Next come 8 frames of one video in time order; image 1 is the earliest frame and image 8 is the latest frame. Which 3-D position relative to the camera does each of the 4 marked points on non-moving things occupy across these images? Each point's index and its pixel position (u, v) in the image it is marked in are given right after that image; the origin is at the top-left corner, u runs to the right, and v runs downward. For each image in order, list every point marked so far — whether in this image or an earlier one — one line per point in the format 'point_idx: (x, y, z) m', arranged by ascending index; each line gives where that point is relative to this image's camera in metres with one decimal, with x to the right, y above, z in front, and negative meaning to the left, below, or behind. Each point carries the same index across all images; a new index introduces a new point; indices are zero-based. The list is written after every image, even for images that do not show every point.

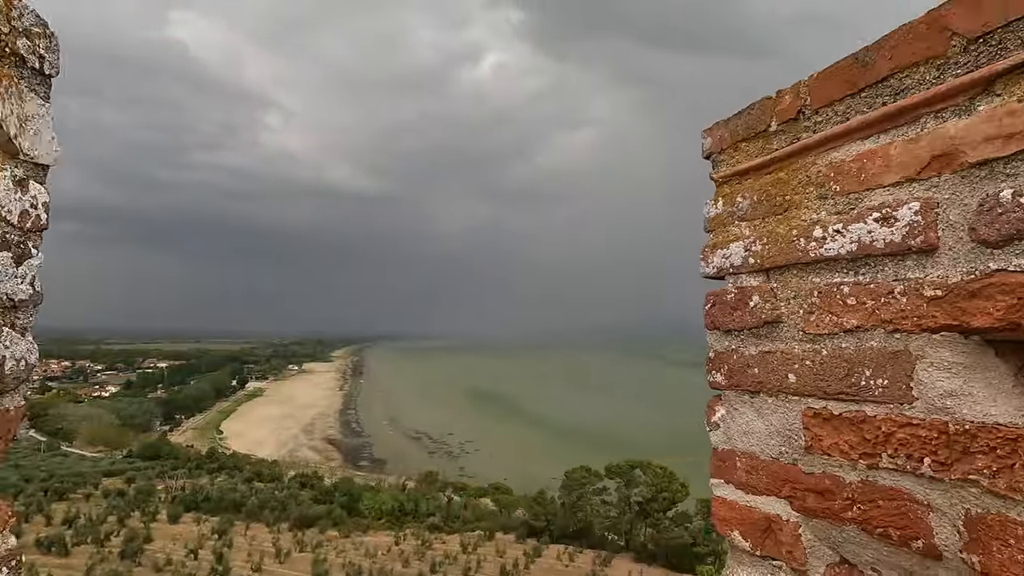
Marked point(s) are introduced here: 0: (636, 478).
0: (+3.1, -7.7, +22.6) m
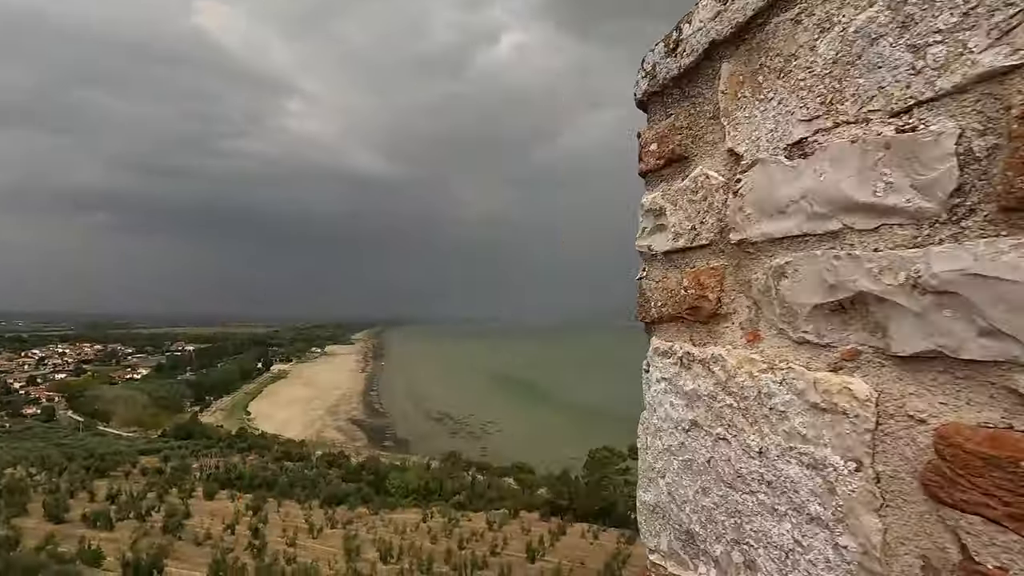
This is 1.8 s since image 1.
0: (+5.9, -7.2, +23.3) m
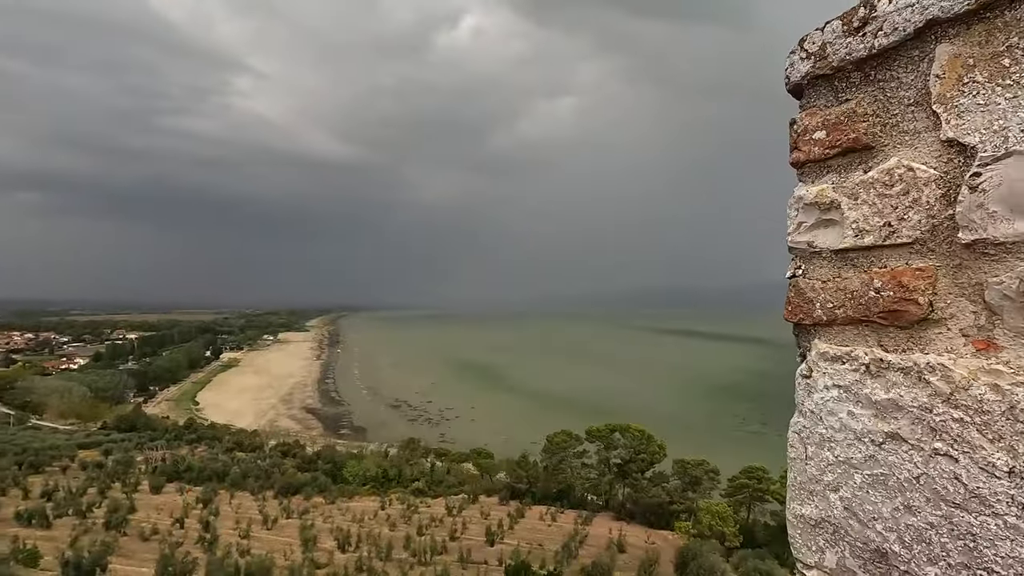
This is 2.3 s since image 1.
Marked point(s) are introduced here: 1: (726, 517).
0: (+4.4, -6.6, +23.8) m
1: (+7.0, -7.6, +18.4) m
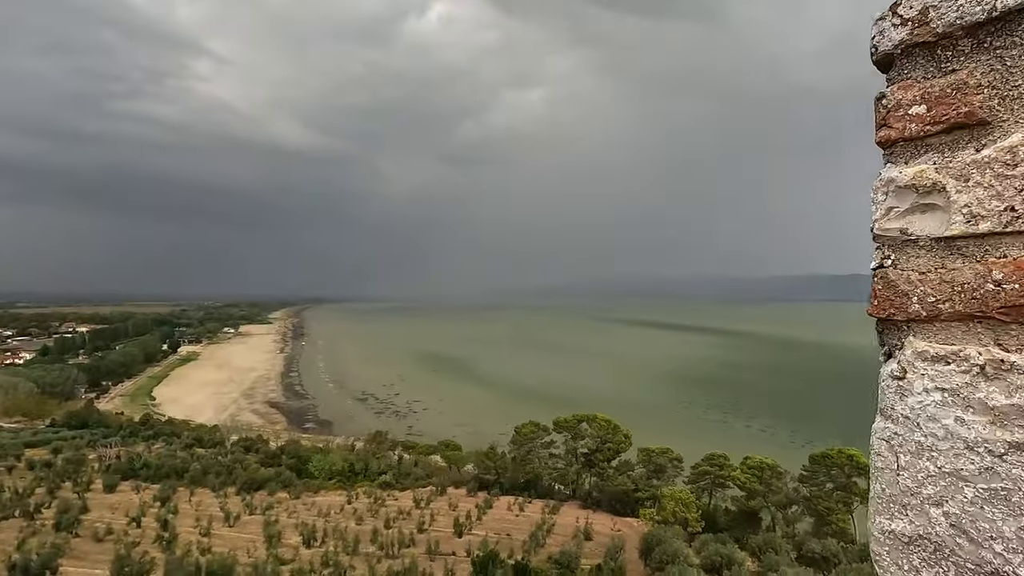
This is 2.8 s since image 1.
0: (+3.2, -6.3, +24.0) m
1: (+6.1, -7.4, +18.8) m
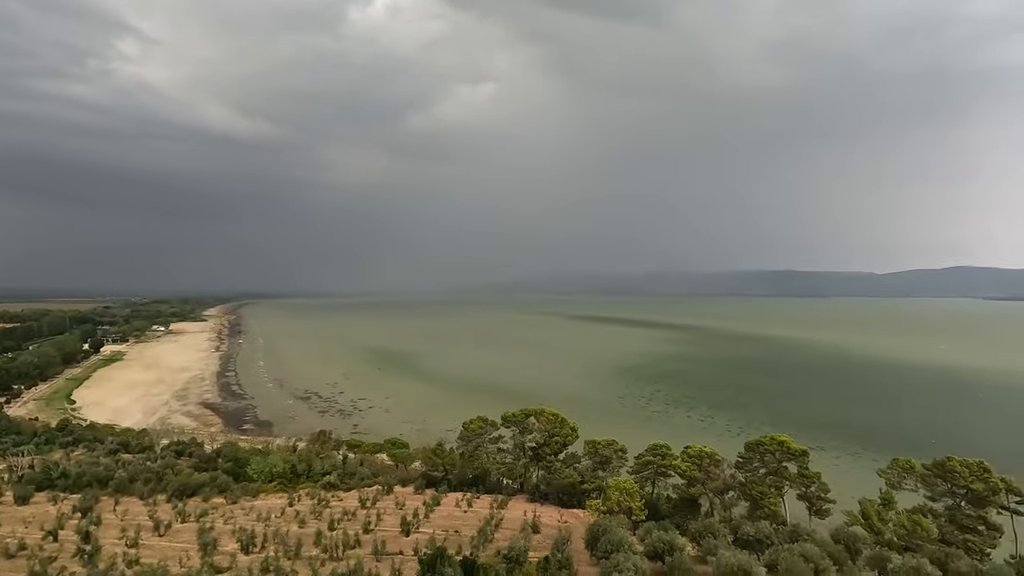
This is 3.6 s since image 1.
0: (+0.9, -6.1, +23.8) m
1: (+4.3, -7.2, +18.9) m
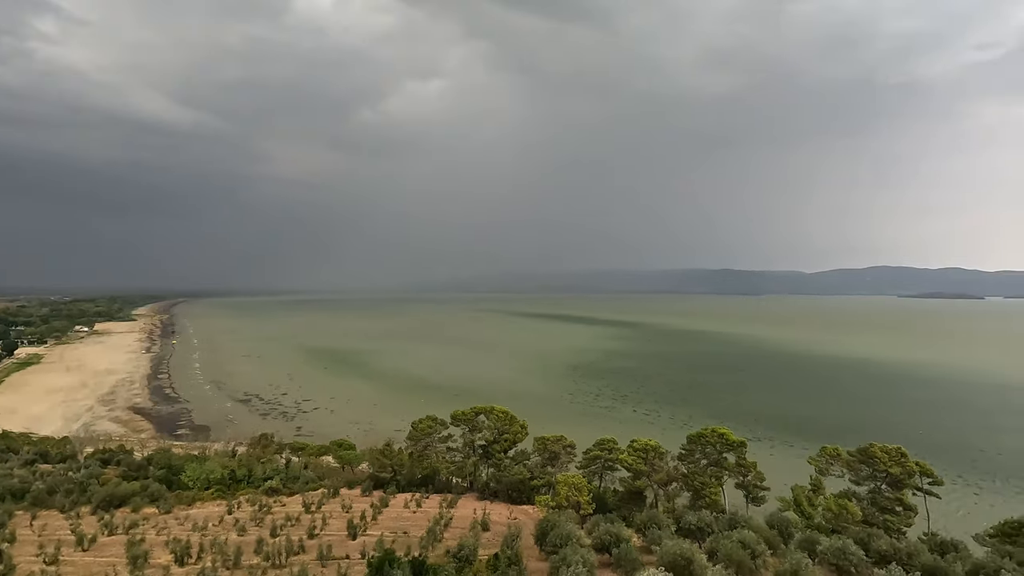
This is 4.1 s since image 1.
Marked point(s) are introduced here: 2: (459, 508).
0: (-1.3, -6.0, +23.6) m
1: (+2.5, -7.1, +19.1) m
2: (-1.9, -8.2, +19.9) m
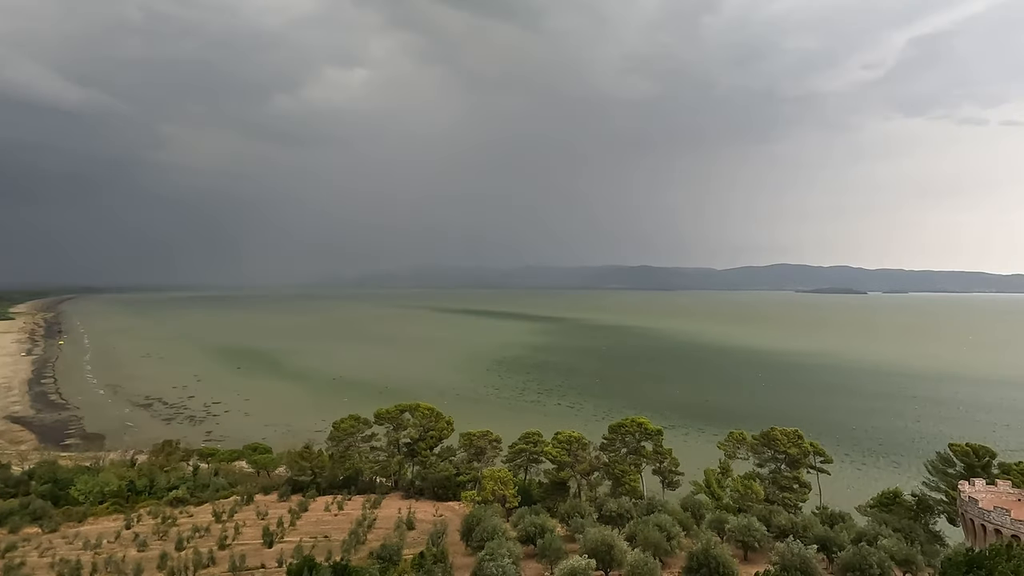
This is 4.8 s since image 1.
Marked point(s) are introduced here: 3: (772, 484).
0: (-4.6, -5.8, +23.0) m
1: (-0.2, -6.9, +19.0) m
2: (-4.7, -8.0, +19.3) m
3: (+9.6, -7.3, +19.7) m
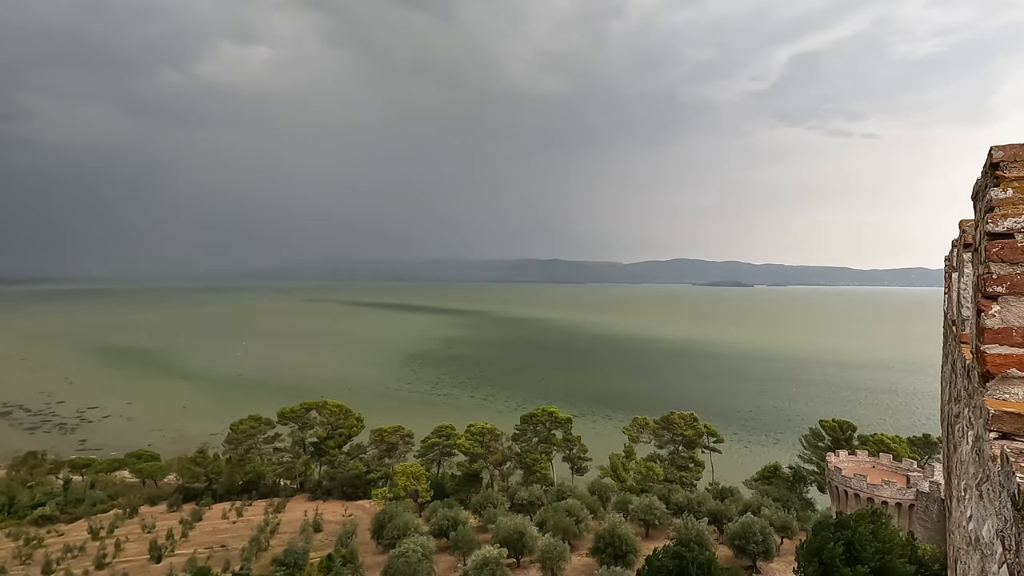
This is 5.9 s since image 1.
0: (-8.3, -5.4, +22.0) m
1: (-3.3, -6.7, +18.8) m
2: (-7.8, -7.8, +18.3) m
3: (+6.3, -7.0, +21.0) m
